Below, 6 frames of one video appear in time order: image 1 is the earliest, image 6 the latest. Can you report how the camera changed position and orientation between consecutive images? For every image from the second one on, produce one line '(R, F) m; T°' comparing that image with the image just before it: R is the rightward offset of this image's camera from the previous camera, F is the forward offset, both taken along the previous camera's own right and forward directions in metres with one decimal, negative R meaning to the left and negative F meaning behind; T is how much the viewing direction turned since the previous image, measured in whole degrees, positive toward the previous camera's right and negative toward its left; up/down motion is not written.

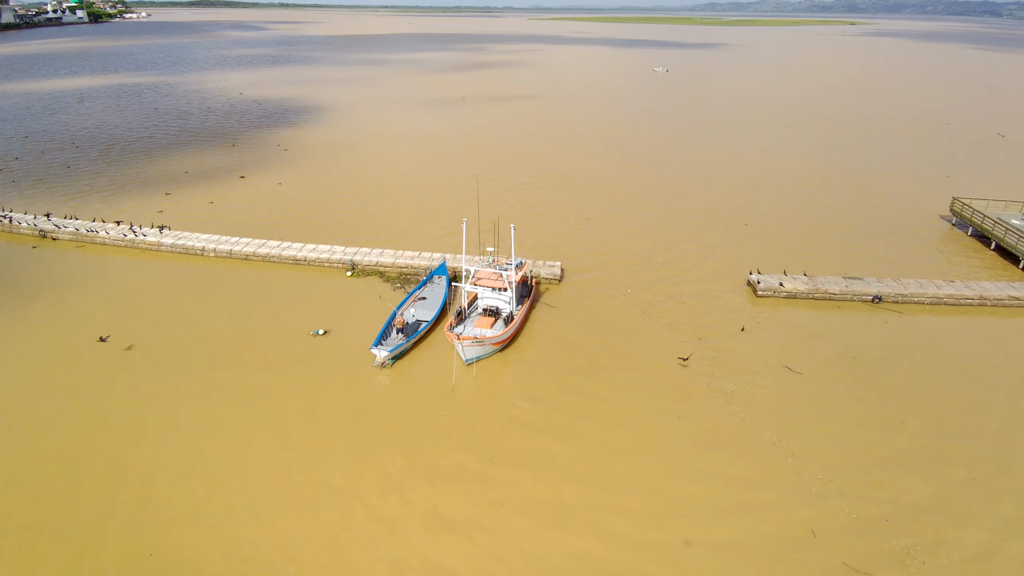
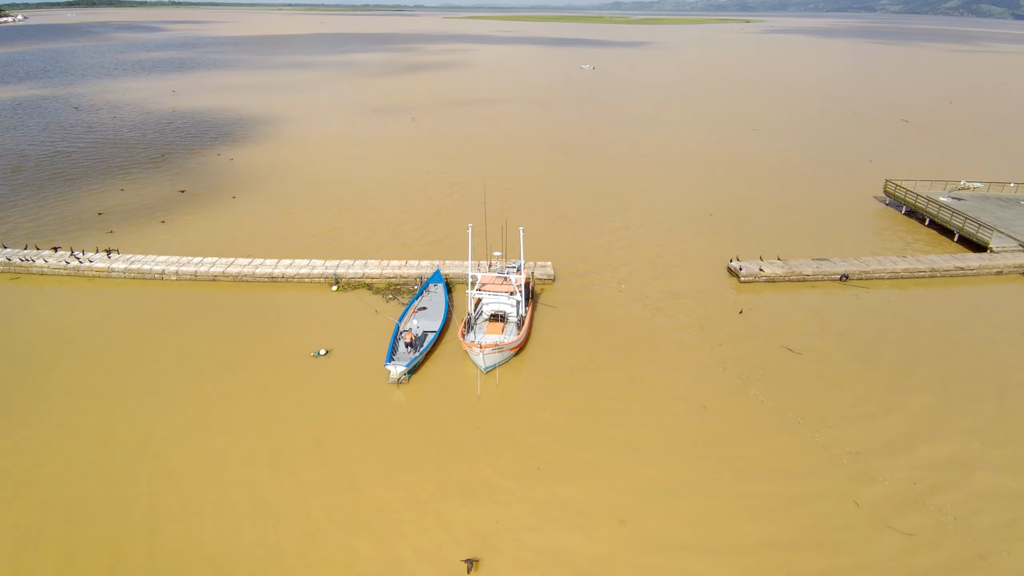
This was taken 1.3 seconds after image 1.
(-2.6, +0.4) m; +7°
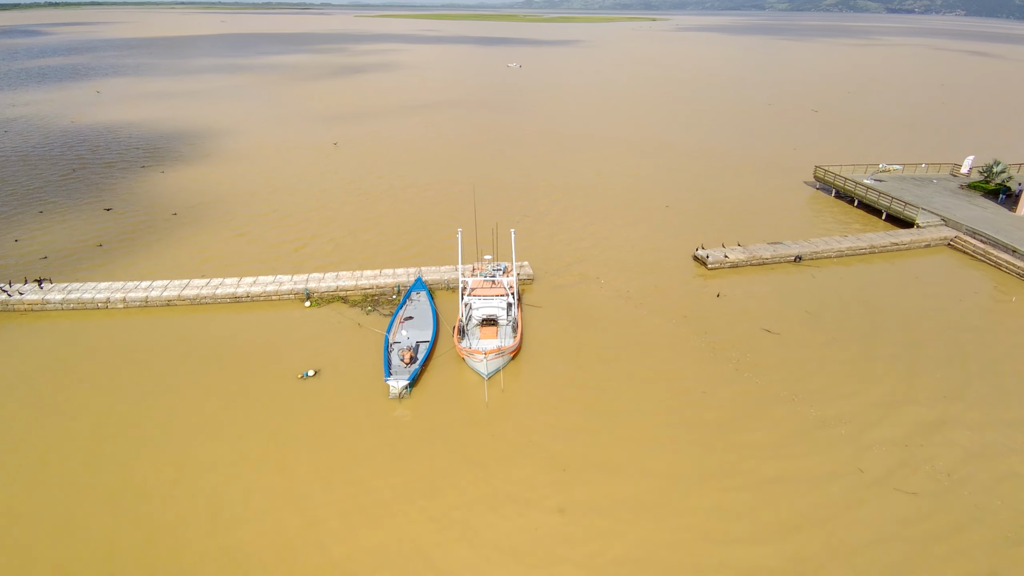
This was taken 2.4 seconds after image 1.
(-2.0, +0.3) m; +7°
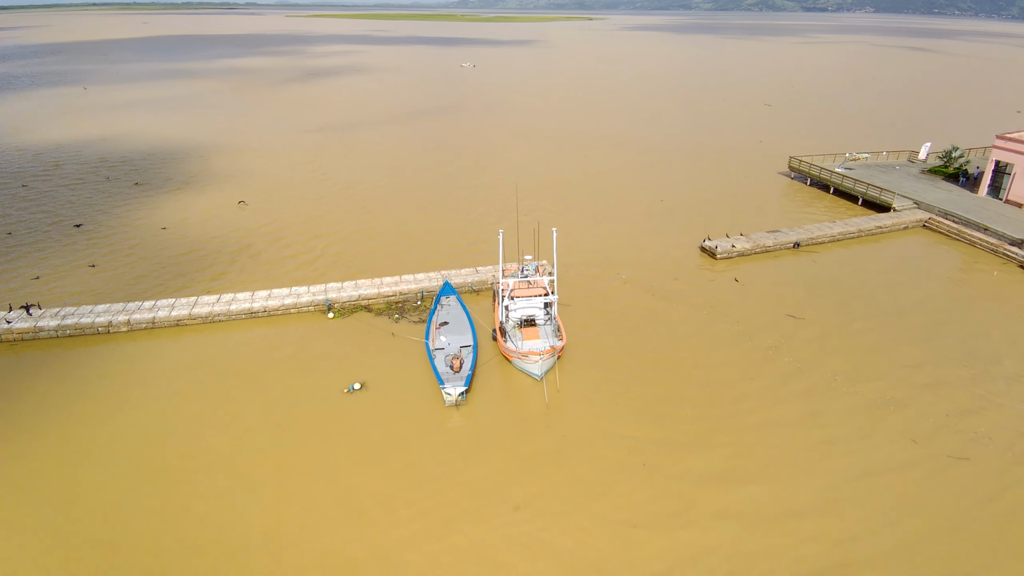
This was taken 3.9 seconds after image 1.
(-3.0, +0.3) m; +5°
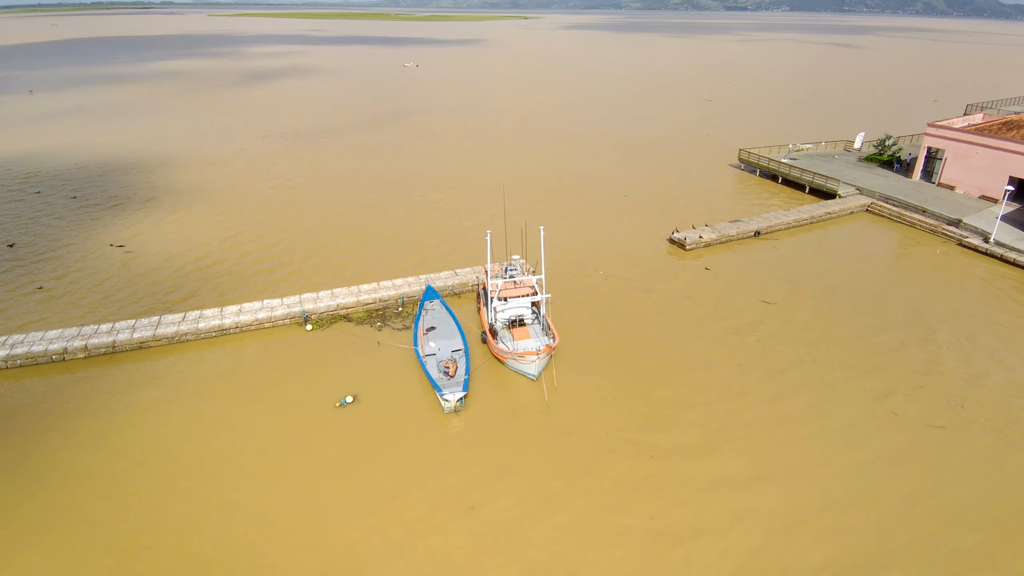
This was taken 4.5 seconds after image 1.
(-1.3, +0.2) m; +6°
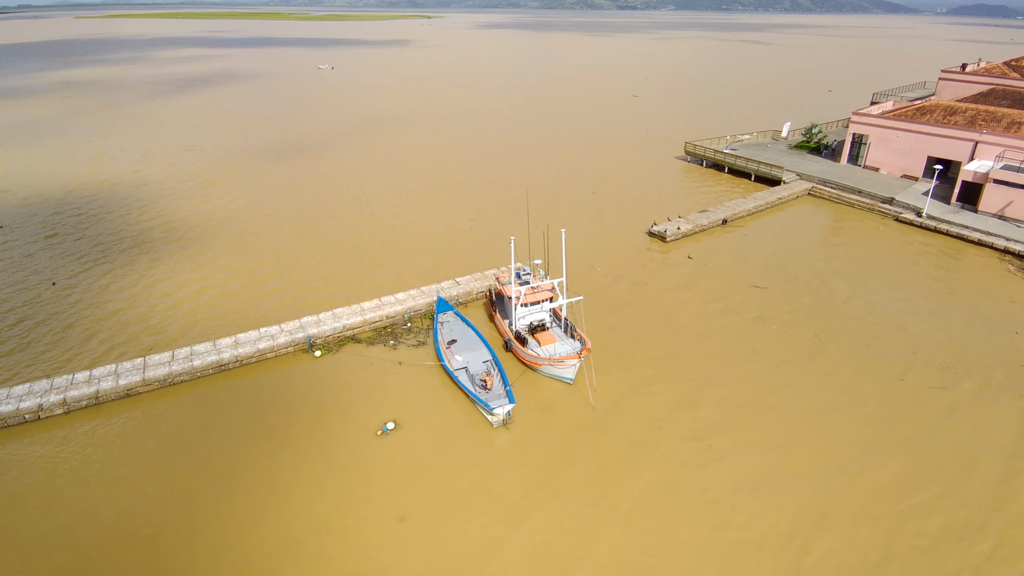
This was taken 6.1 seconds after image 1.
(-3.3, +0.5) m; +8°
